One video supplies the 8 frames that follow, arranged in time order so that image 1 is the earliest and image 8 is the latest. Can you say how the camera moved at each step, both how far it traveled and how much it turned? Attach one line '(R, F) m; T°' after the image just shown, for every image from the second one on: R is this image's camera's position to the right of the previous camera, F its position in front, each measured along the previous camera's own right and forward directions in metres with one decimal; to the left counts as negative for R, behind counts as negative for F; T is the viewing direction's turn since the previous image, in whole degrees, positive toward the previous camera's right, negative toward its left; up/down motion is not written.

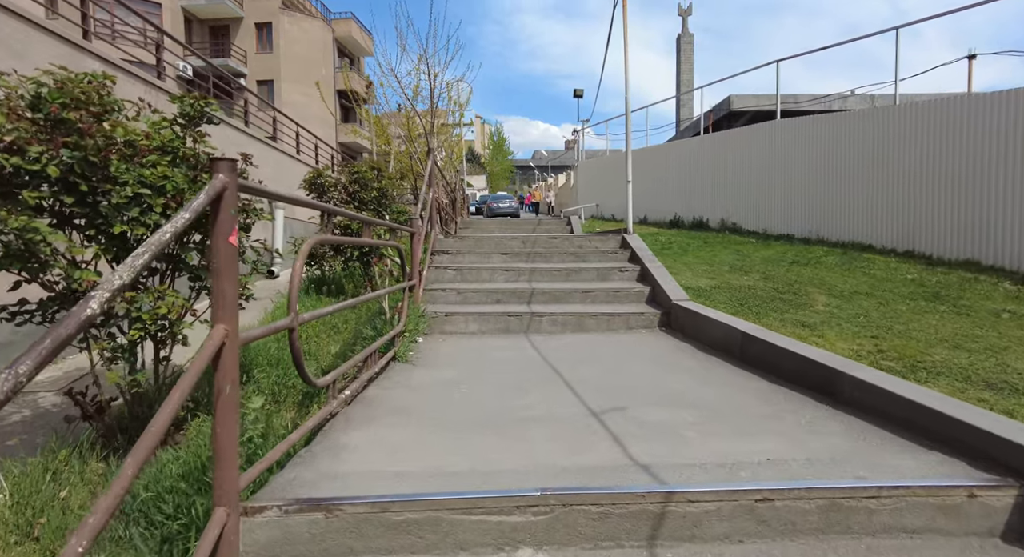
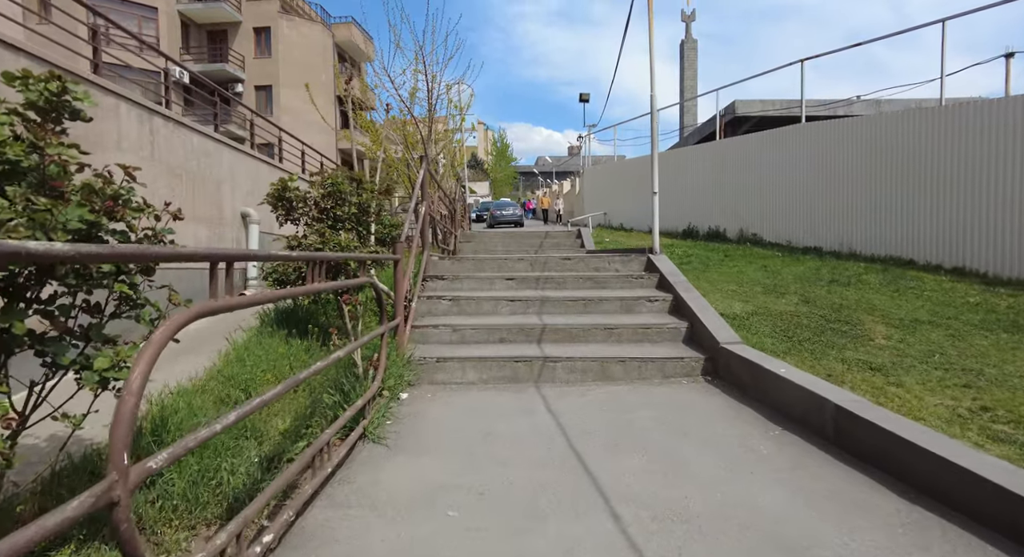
(0.0, +1.1) m; 0°
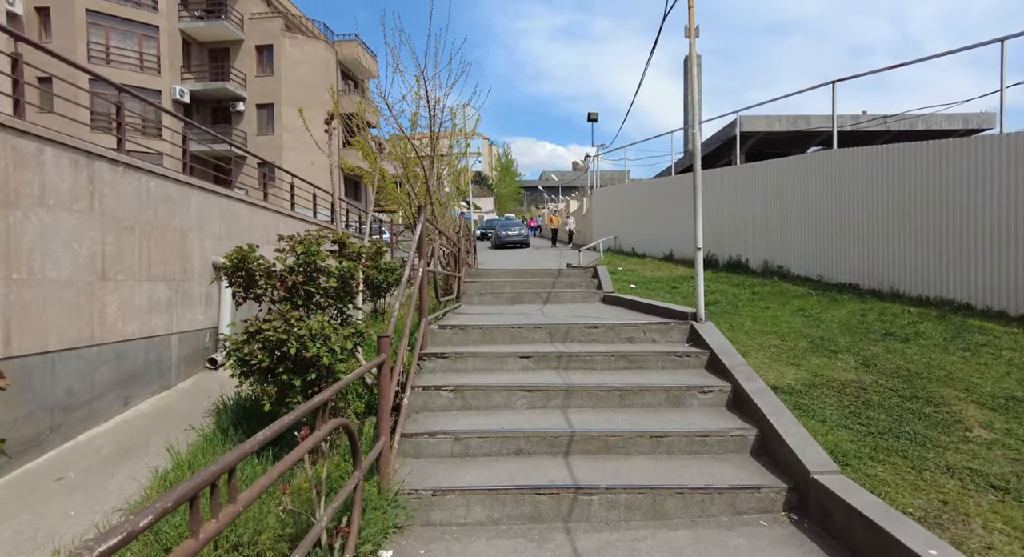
(-0.1, +1.1) m; 0°
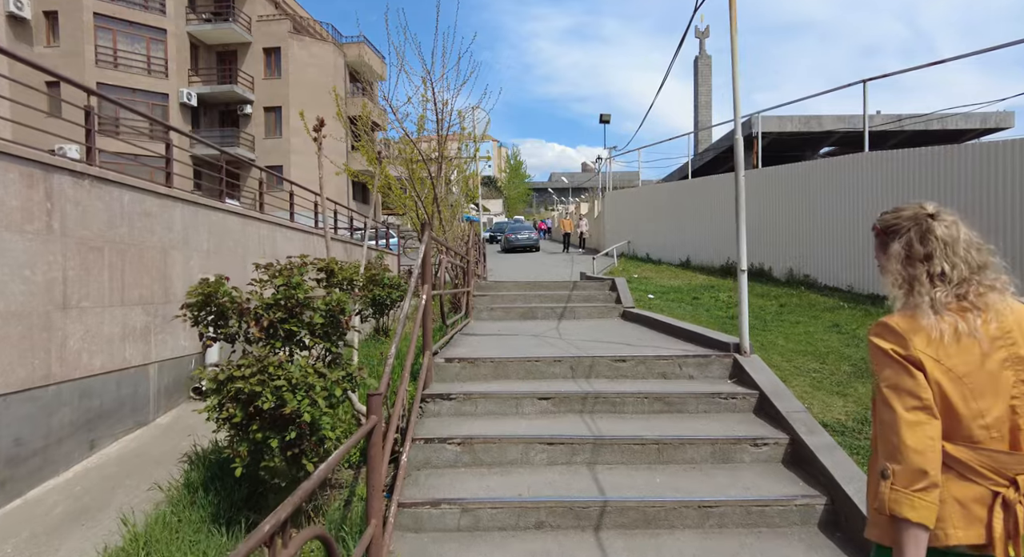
(-0.1, +0.7) m; -1°
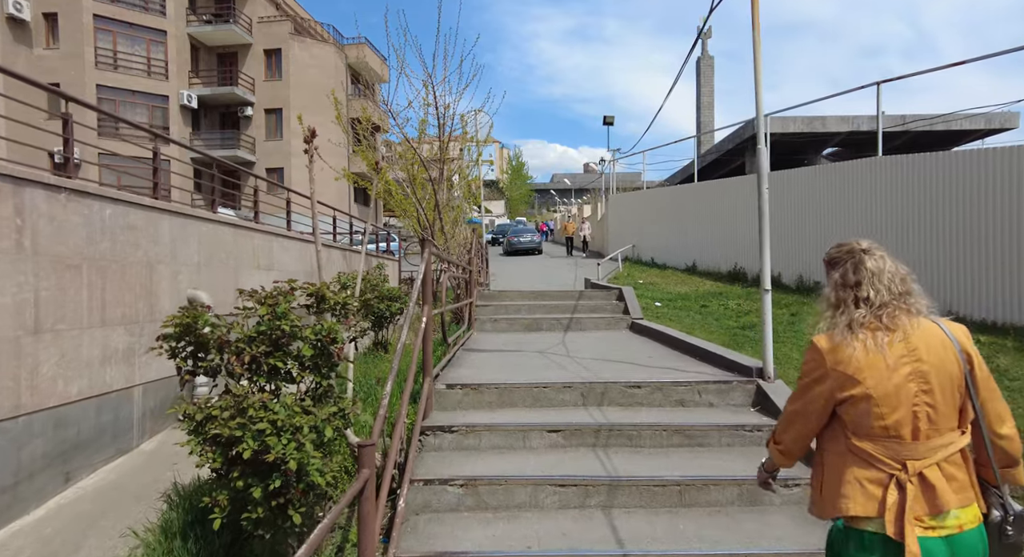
(0.0, +0.3) m; 0°
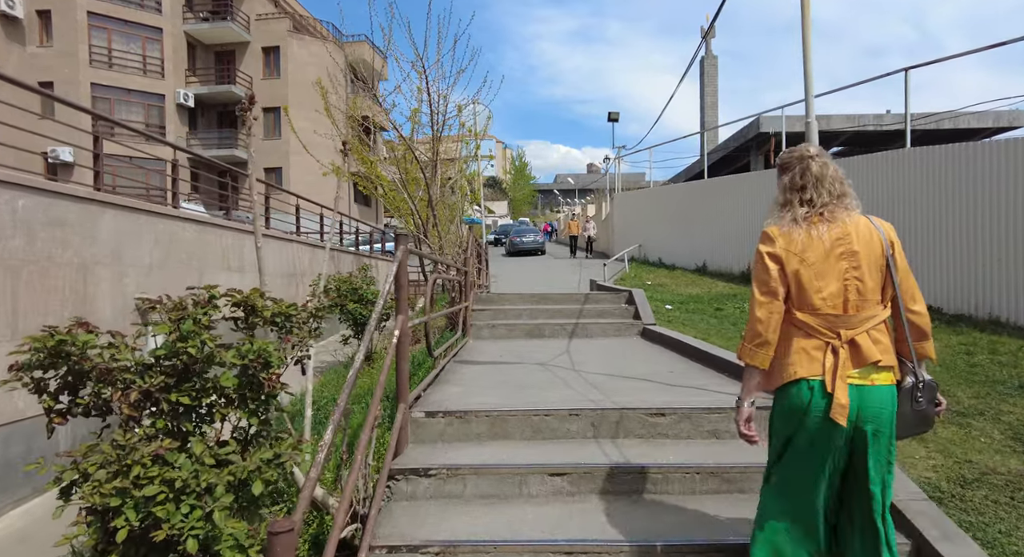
(+0.1, +0.8) m; 0°
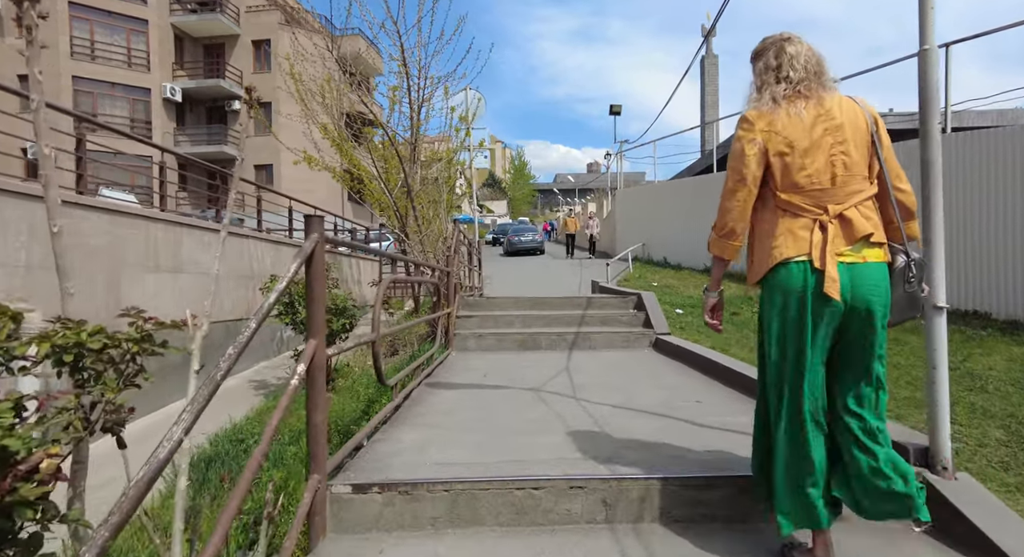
(+0.1, +1.2) m; 0°
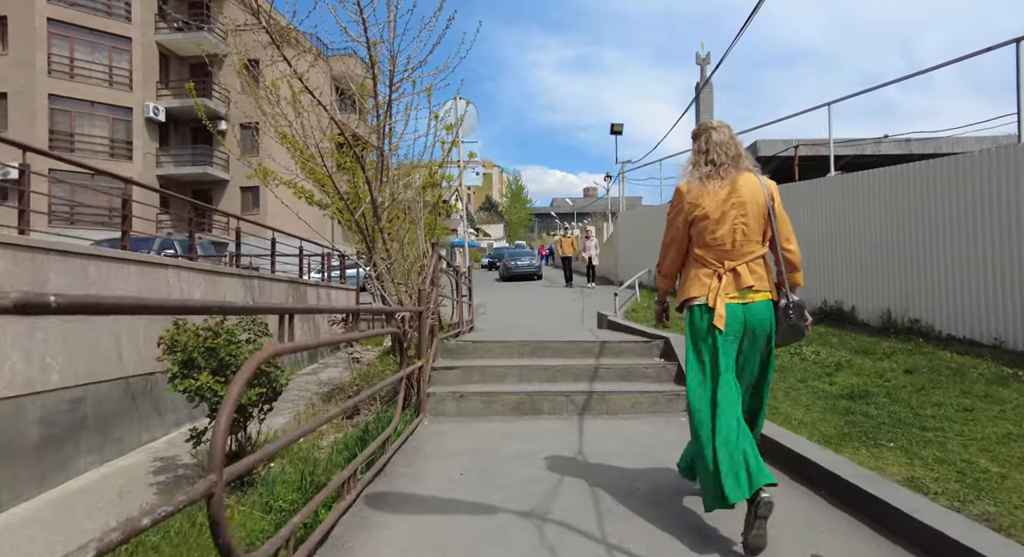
(+0.1, +1.7) m; 0°
